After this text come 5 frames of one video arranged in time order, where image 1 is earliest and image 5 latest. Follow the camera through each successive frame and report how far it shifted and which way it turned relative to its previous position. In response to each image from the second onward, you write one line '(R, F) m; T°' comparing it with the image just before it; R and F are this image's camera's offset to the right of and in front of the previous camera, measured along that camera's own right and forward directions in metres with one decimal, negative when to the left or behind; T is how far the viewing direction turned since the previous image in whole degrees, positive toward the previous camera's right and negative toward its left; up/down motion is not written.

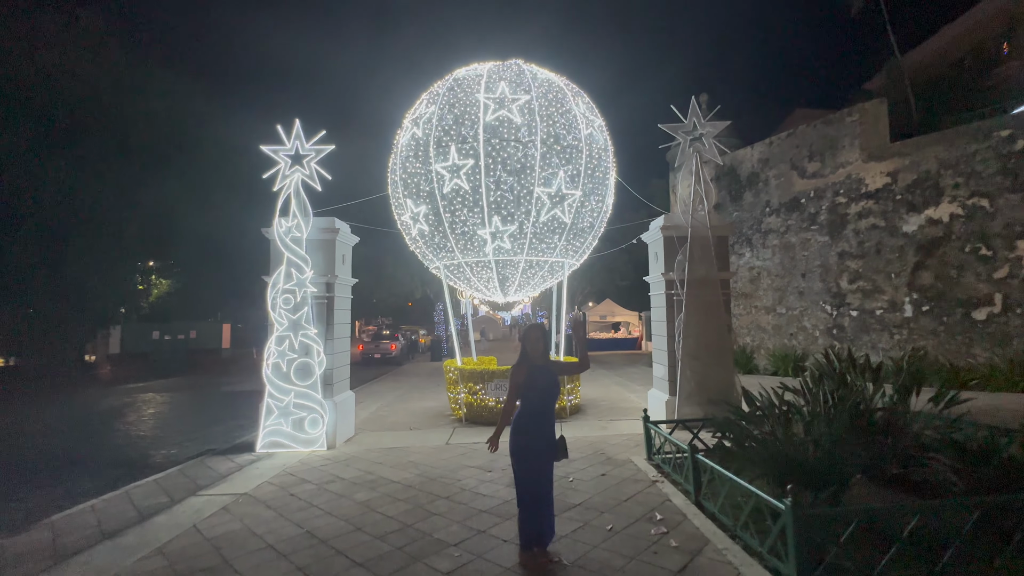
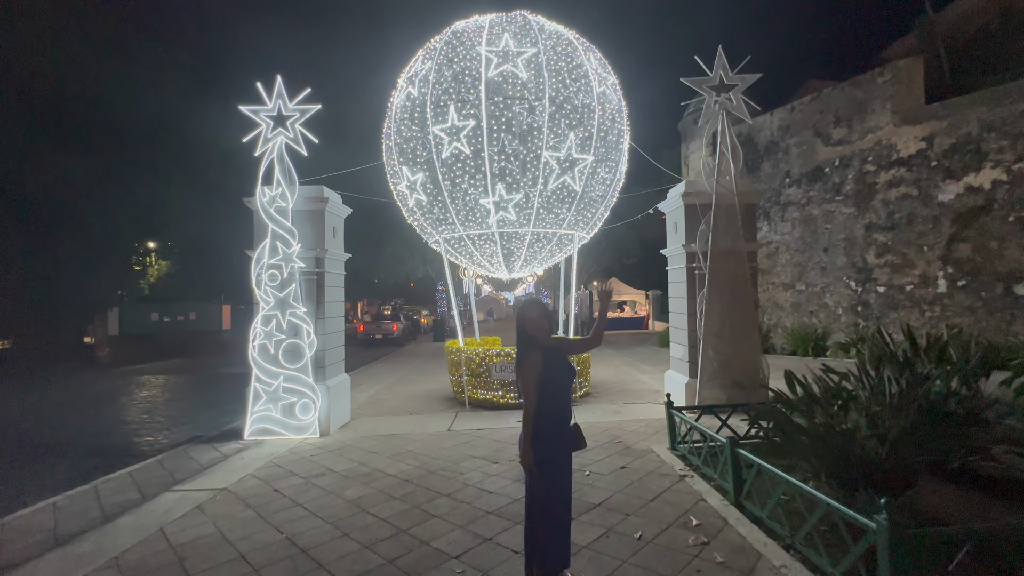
(0.0, +0.6) m; 0°
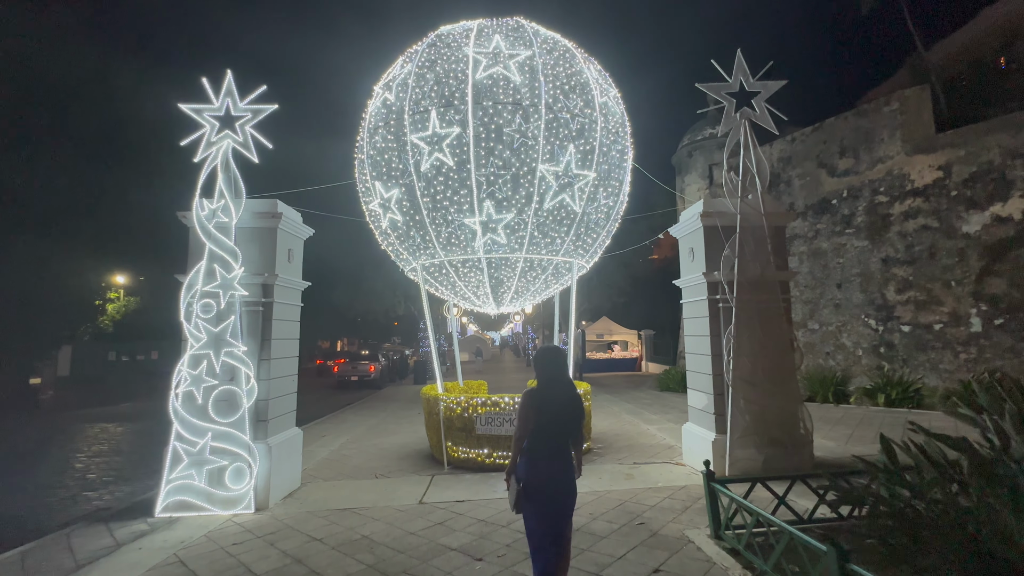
(-0.1, +1.2) m; +2°
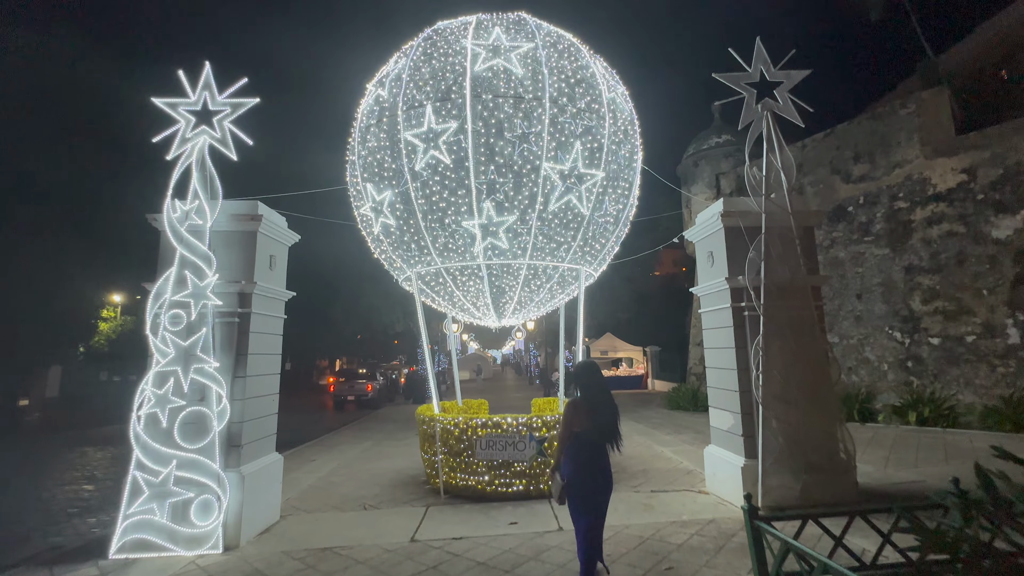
(0.0, +0.6) m; 0°
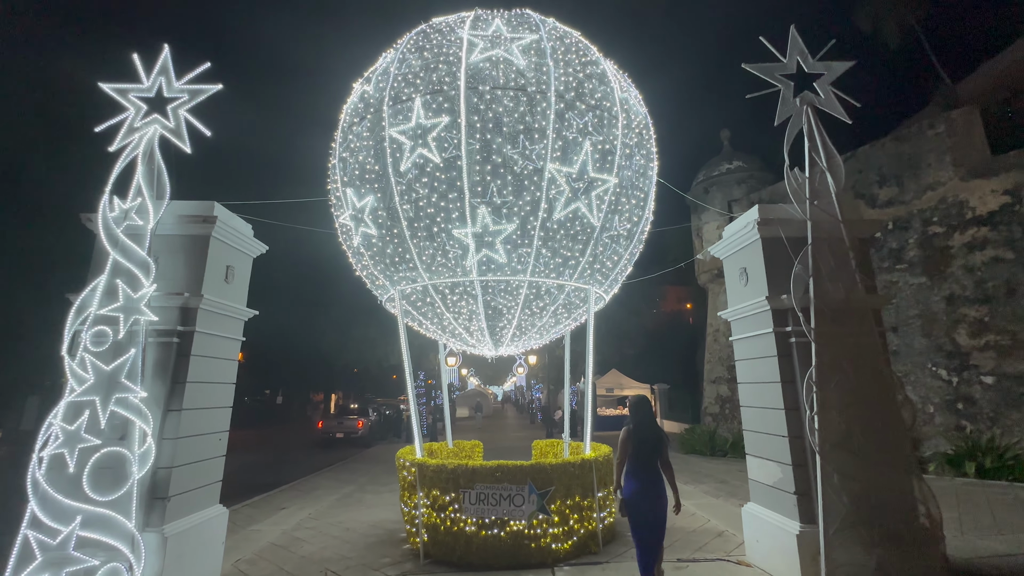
(0.0, +0.9) m; 0°
